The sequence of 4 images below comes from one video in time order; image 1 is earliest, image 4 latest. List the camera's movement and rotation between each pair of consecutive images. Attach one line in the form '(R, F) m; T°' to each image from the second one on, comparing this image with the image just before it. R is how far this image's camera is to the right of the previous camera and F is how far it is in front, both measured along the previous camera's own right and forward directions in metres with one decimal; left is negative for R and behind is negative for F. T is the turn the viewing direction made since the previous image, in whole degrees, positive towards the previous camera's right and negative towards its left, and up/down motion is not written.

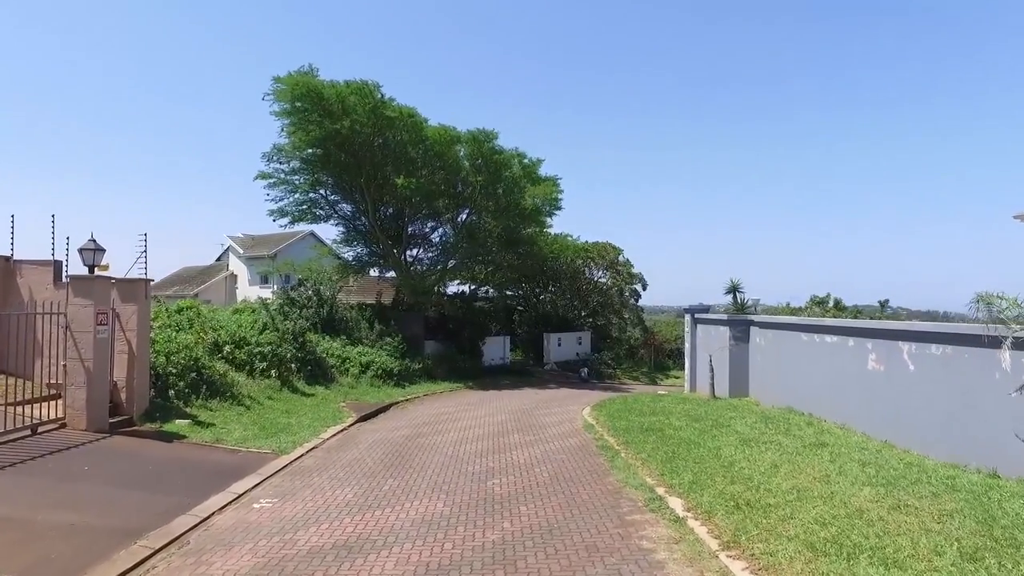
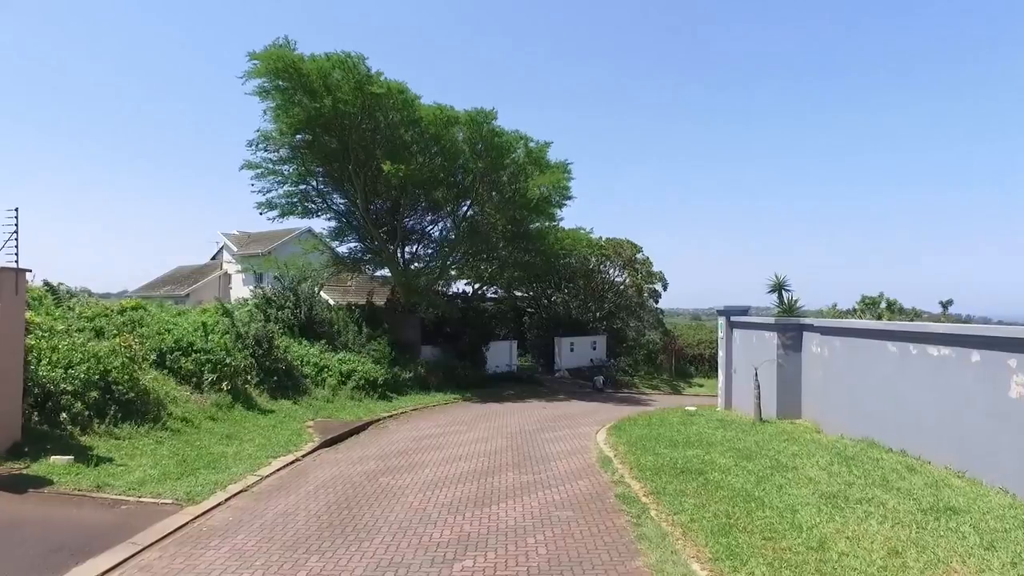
(+0.3, +2.7) m; -1°
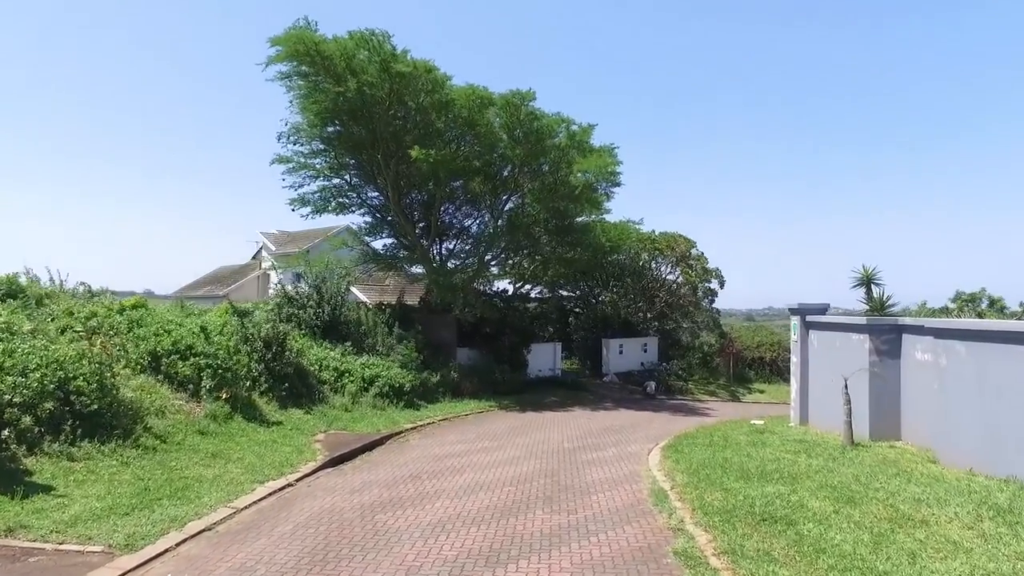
(+0.2, +1.9) m; -4°
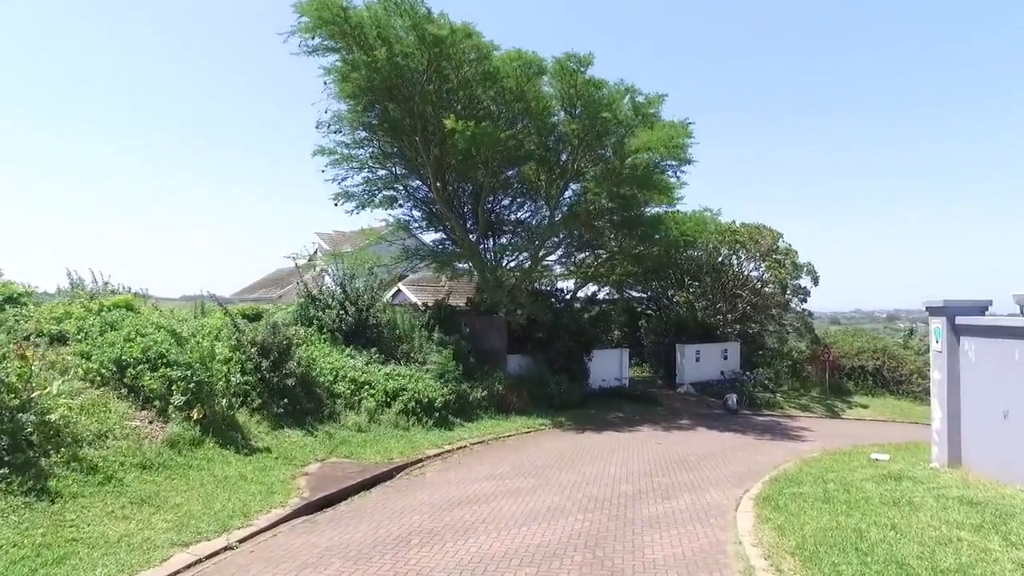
(+0.5, +2.8) m; -6°
